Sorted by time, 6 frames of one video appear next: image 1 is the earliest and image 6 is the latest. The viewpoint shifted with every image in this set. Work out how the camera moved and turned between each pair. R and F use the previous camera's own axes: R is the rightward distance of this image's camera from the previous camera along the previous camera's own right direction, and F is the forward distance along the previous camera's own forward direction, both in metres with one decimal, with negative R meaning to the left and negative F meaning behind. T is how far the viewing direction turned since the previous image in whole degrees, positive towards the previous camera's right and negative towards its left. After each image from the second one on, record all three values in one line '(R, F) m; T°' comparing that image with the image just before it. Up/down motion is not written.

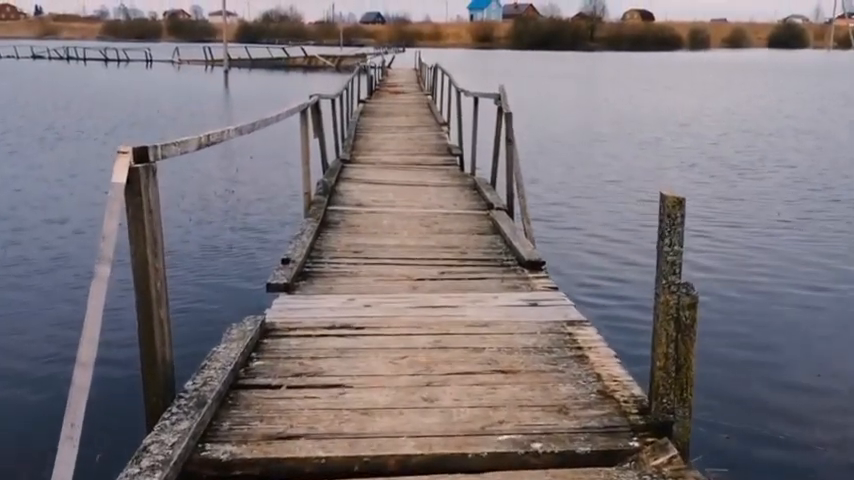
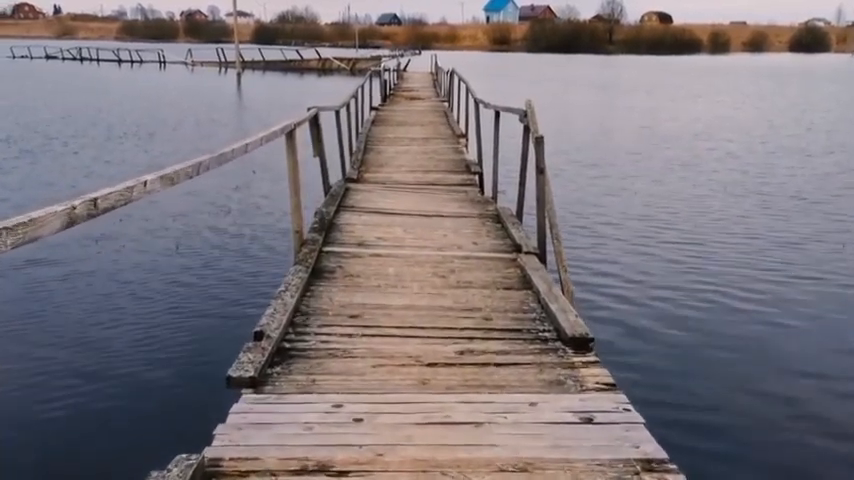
(0.0, +1.2) m; -1°
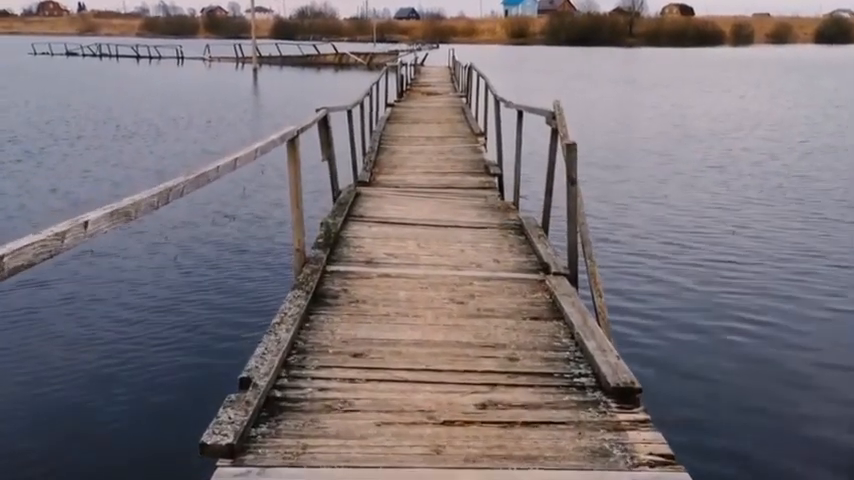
(0.0, +0.6) m; -1°
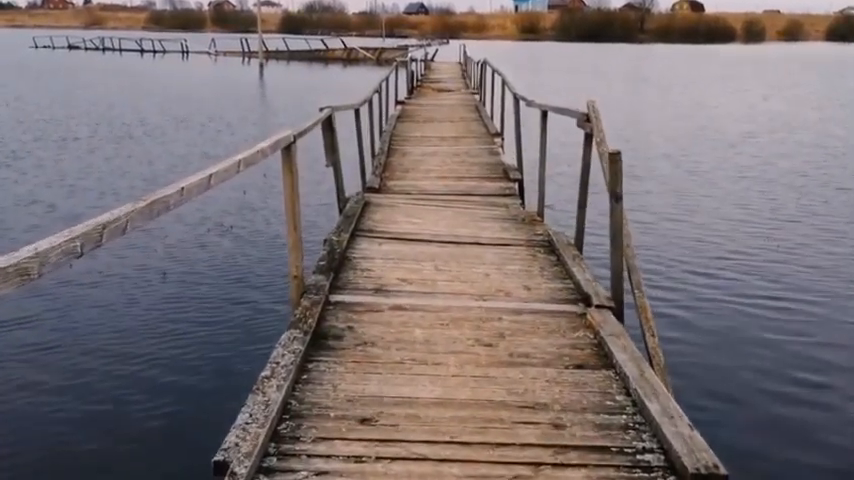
(-0.1, +0.7) m; -1°
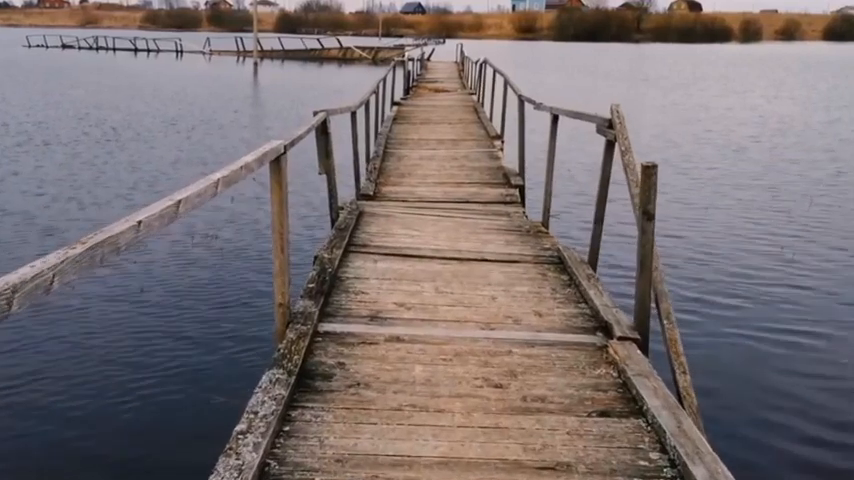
(0.0, +0.5) m; 0°
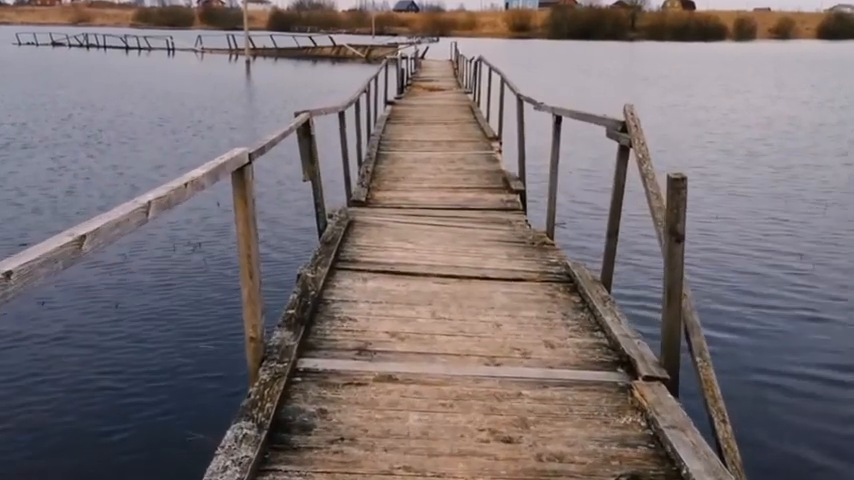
(0.0, +0.5) m; 0°
